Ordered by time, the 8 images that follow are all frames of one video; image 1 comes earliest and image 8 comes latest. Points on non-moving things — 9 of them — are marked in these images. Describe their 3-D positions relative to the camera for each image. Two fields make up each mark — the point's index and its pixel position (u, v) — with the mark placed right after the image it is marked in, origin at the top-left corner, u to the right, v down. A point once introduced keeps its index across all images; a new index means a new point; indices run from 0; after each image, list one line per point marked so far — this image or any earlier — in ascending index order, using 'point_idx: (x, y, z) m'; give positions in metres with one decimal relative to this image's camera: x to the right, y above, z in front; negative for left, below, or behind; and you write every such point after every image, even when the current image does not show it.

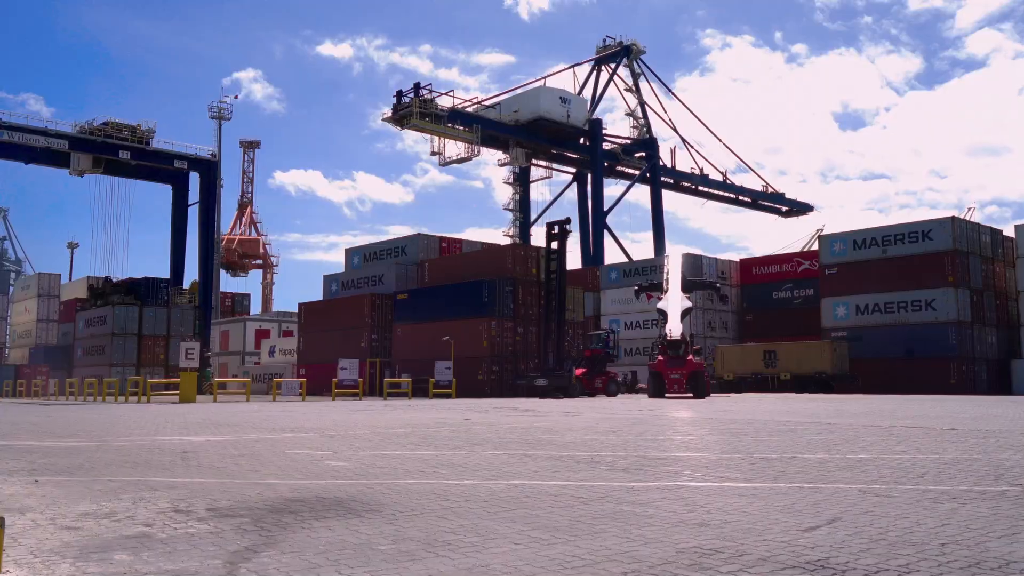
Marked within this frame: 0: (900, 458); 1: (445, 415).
0: (+3.4, -1.5, +6.9) m
1: (-1.3, -2.6, +16.3) m
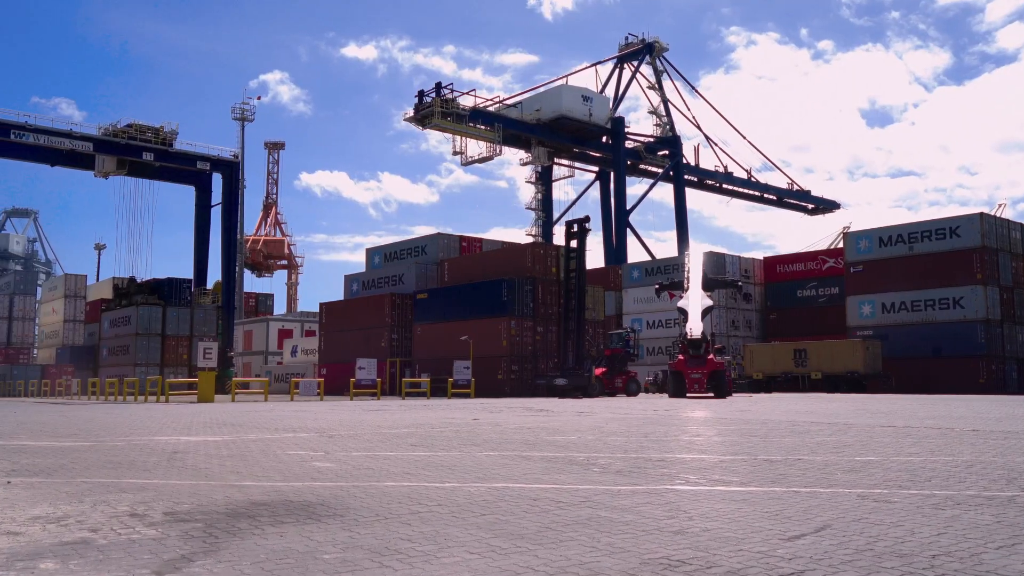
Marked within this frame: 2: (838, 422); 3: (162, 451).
0: (+3.3, -1.4, +6.7) m
1: (-1.0, -2.6, +16.2) m
2: (+5.4, -2.2, +13.1) m
3: (-3.0, -1.4, +6.8) m
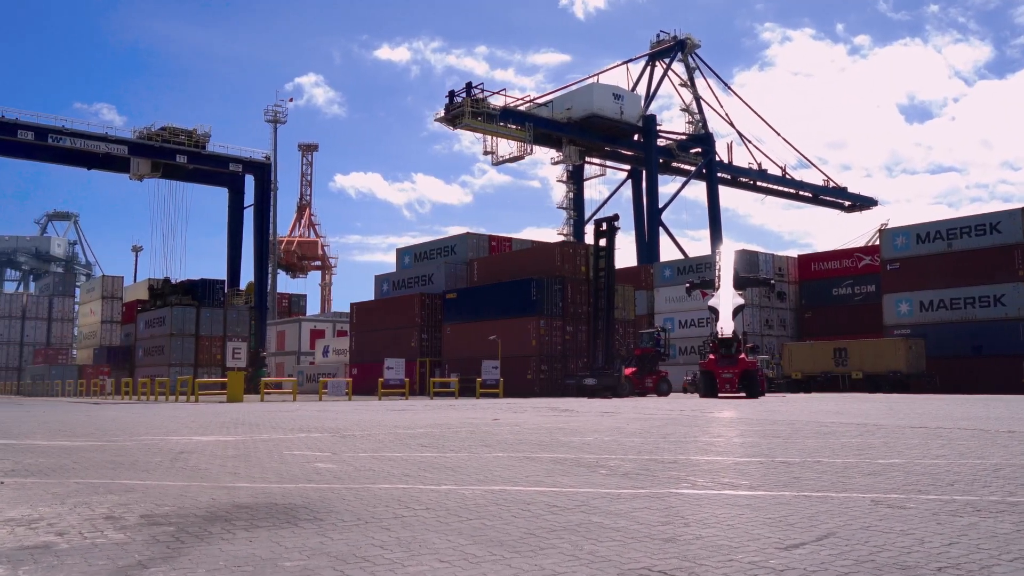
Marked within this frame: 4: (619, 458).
0: (+3.4, -1.4, +6.4) m
1: (-0.6, -2.6, +16.1) m
2: (+5.7, -2.1, +12.7) m
3: (-2.9, -1.4, +6.8) m
4: (+0.9, -1.4, +6.6) m
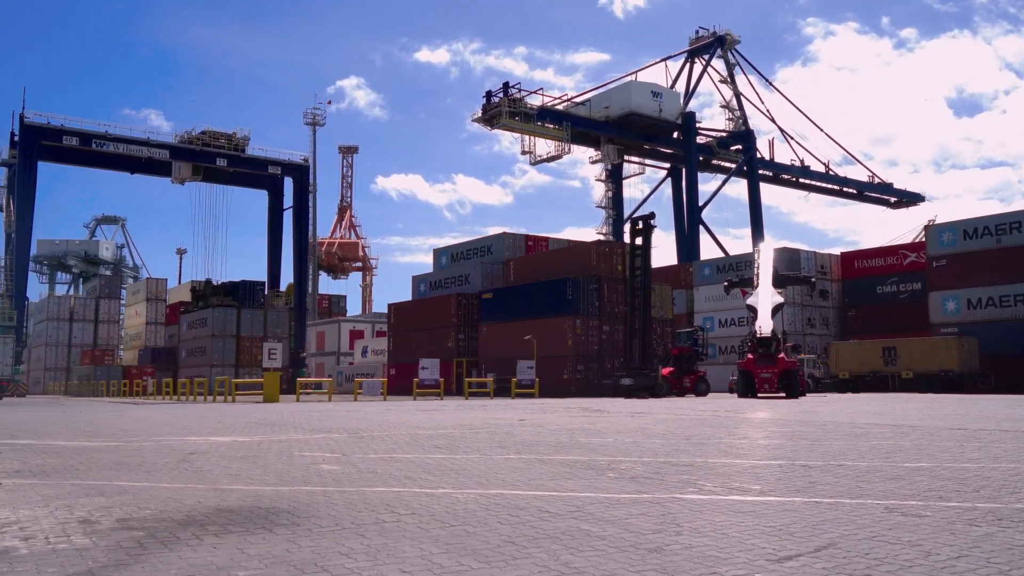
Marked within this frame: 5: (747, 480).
0: (+3.5, -1.4, +6.1) m
1: (0.0, -2.5, +16.0) m
2: (+6.1, -2.1, +12.3) m
3: (-2.8, -1.4, +6.8) m
4: (+1.0, -1.4, +6.4) m
5: (+1.5, -1.3, +5.2) m
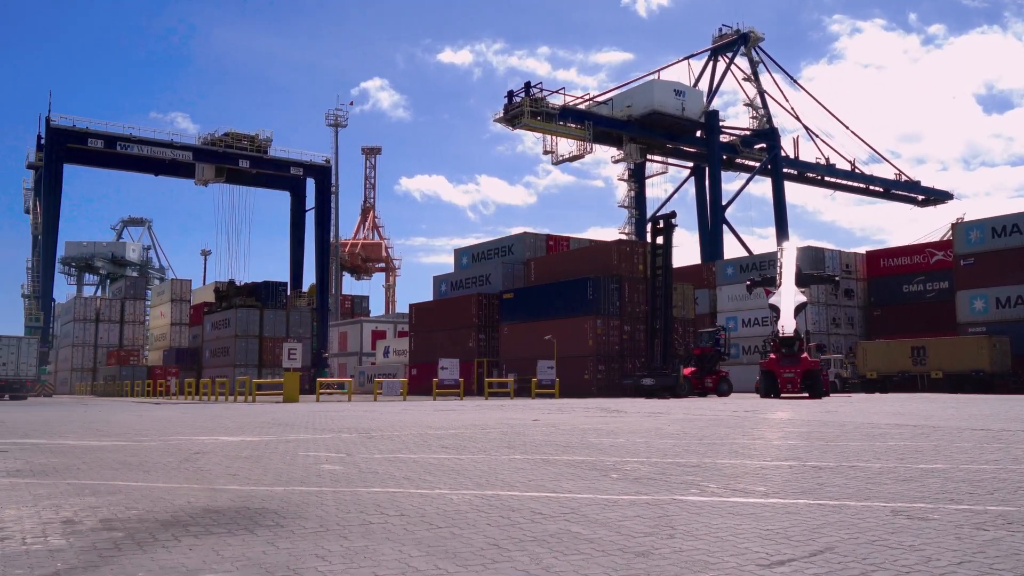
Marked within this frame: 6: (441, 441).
0: (+3.5, -1.3, +5.9) m
1: (+0.3, -2.5, +15.9) m
2: (+6.3, -2.1, +12.0) m
3: (-2.8, -1.4, +6.8) m
4: (+1.0, -1.4, +6.3) m
5: (+1.5, -1.2, +5.1) m
6: (-0.7, -1.6, +8.4) m
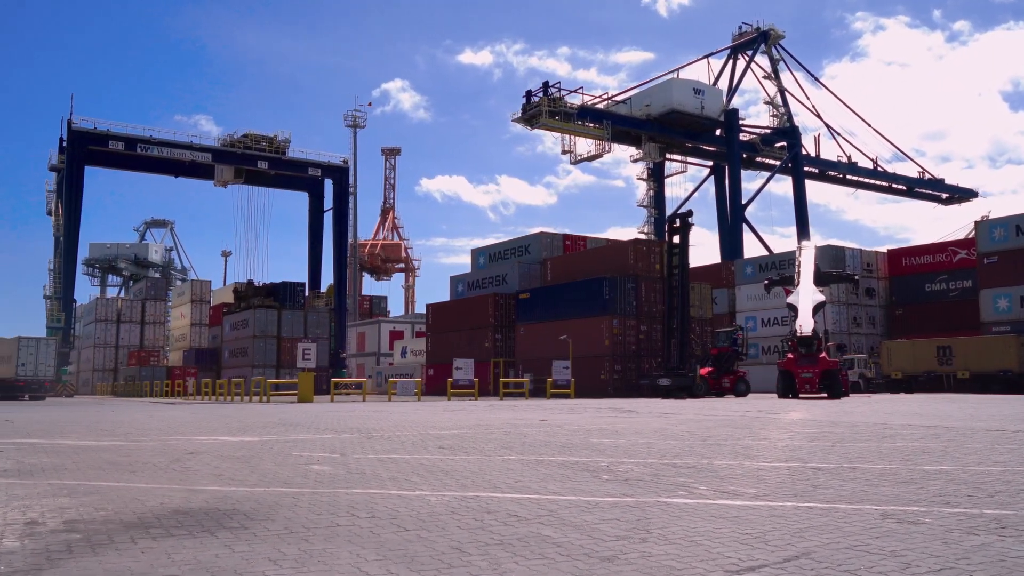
0: (+3.4, -1.3, +5.7) m
1: (+0.4, -2.5, +15.8) m
2: (+6.3, -2.0, +11.8) m
3: (-2.8, -1.4, +6.8) m
4: (+1.0, -1.4, +6.2) m
5: (+1.5, -1.2, +5.0) m
6: (-0.7, -1.6, +8.3) m
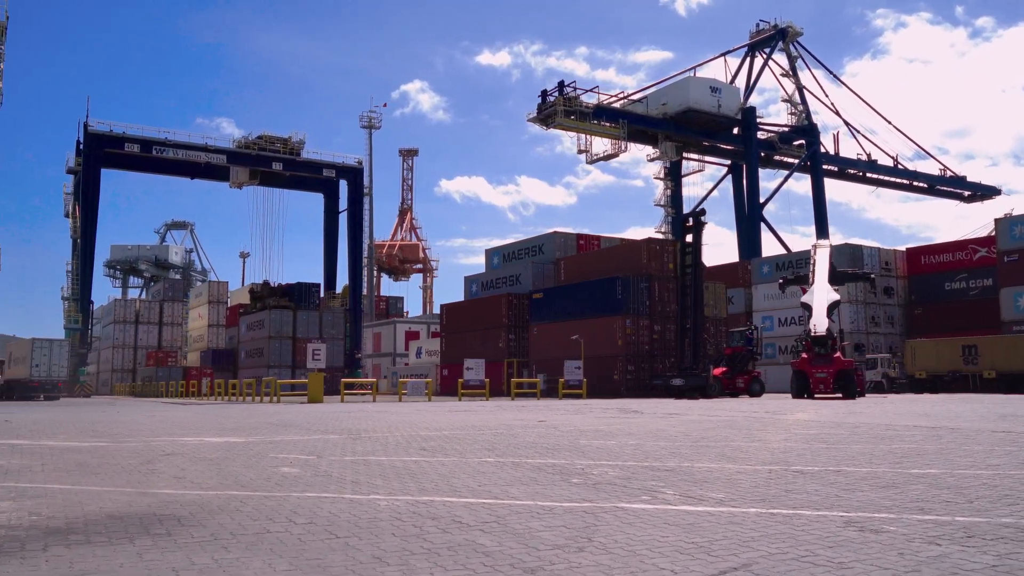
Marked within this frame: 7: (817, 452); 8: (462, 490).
0: (+3.2, -1.3, +5.5) m
1: (+0.5, -2.5, +15.6) m
2: (+6.3, -2.0, +11.5) m
3: (-3.0, -1.4, +6.7) m
4: (+0.8, -1.3, +6.1) m
5: (+1.2, -1.2, +4.8) m
6: (-0.9, -1.6, +8.2) m
7: (+2.8, -1.5, +7.5) m
8: (-0.3, -1.2, +4.6) m
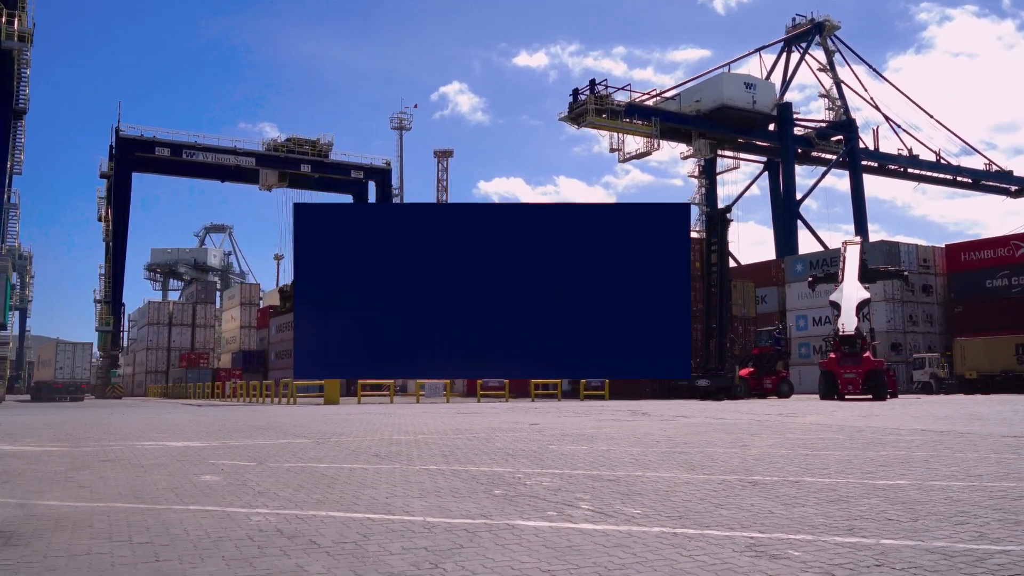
0: (+2.8, -1.3, +5.1) m
1: (+0.4, -2.5, +15.3) m
2: (+6.1, -1.9, +10.9) m
3: (-3.4, -1.4, +6.5) m
4: (+0.3, -1.3, +5.7) m
5: (+0.7, -1.2, +4.4) m
6: (-1.2, -1.6, +7.9) m
7: (+2.5, -1.5, +7.0) m
8: (-0.8, -1.2, +4.3) m
